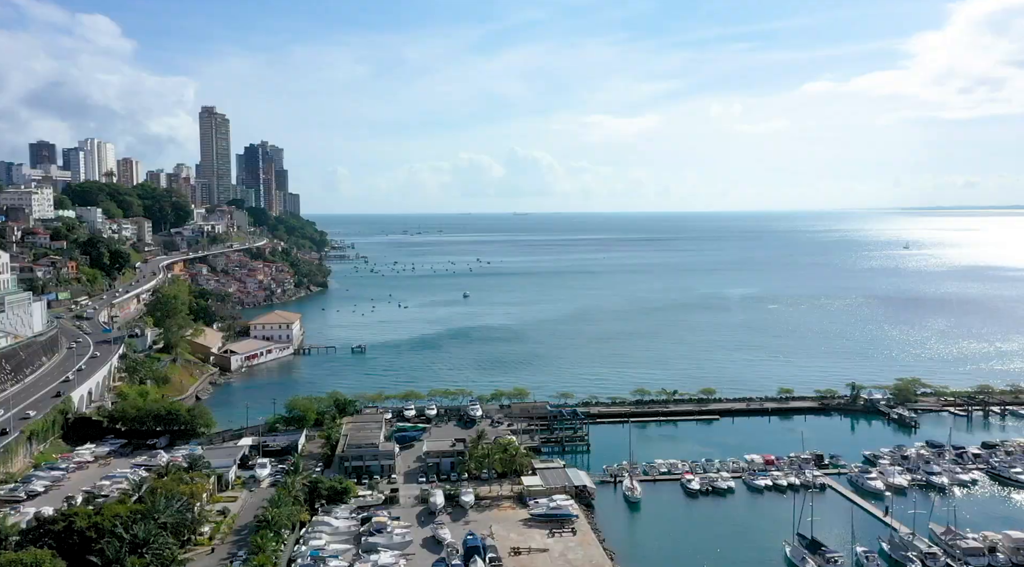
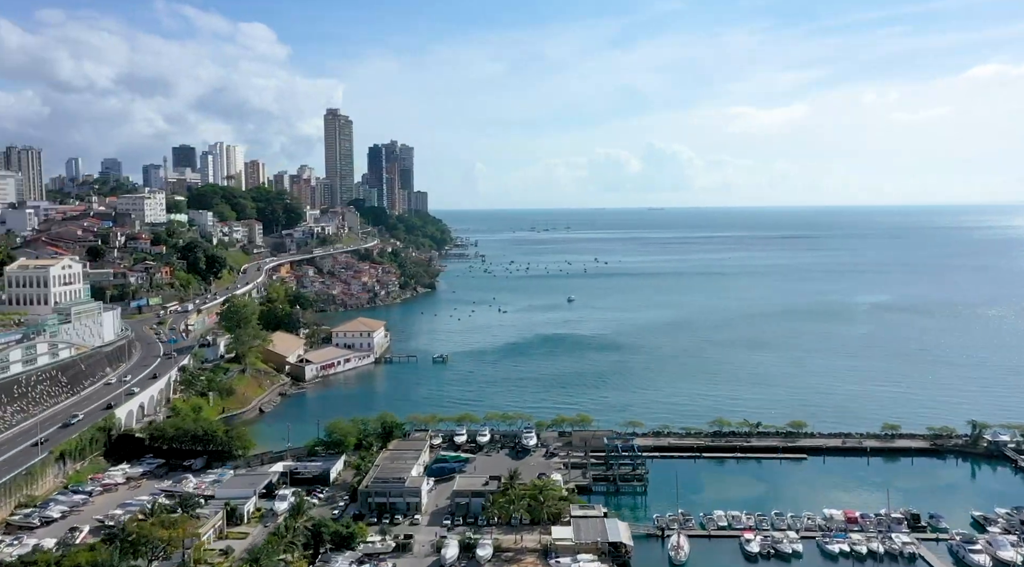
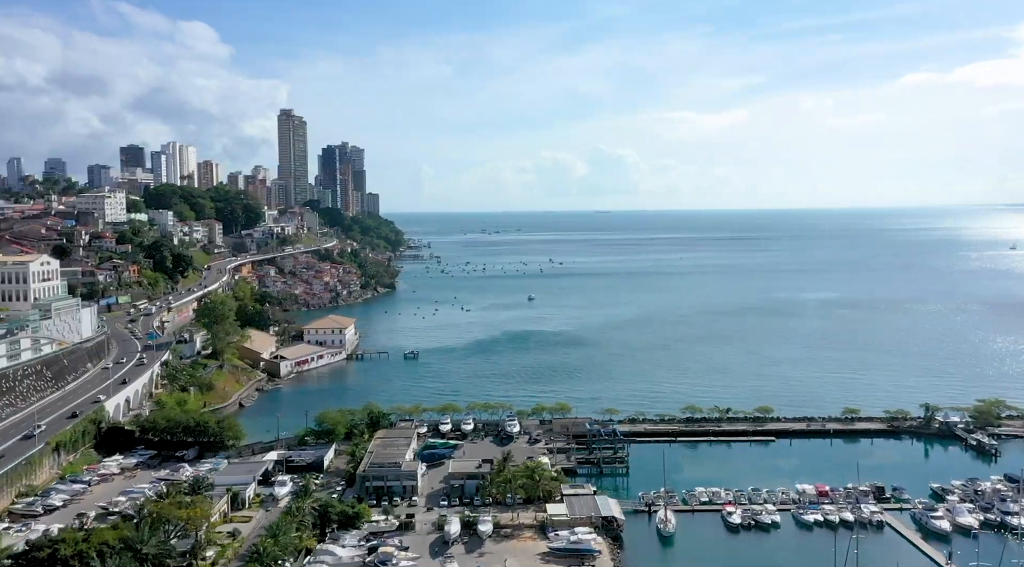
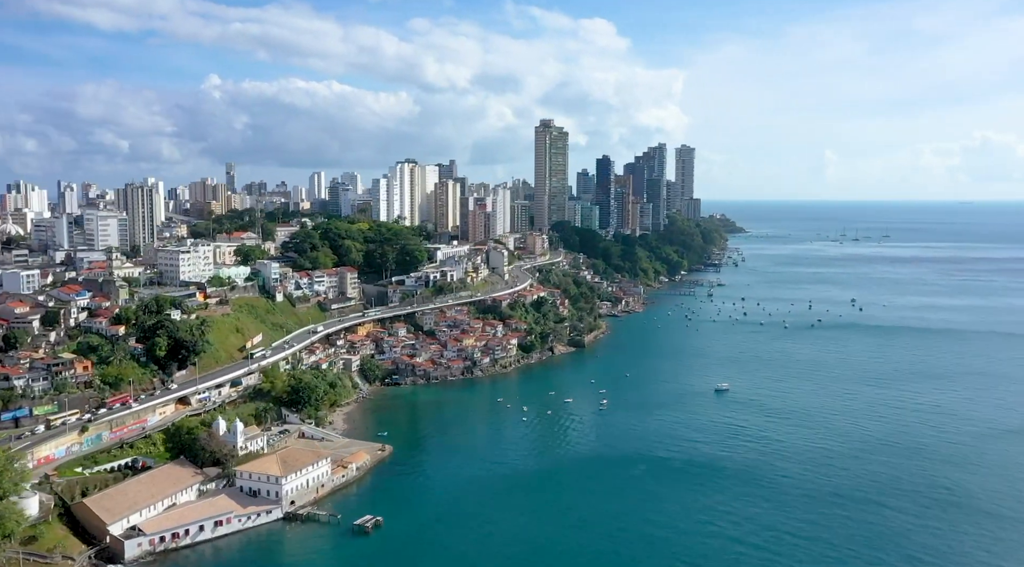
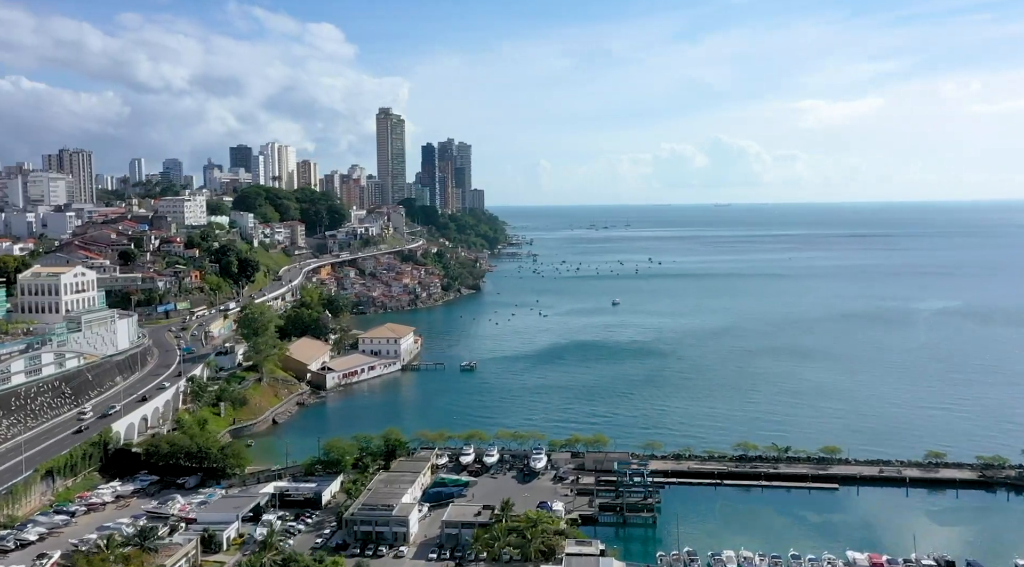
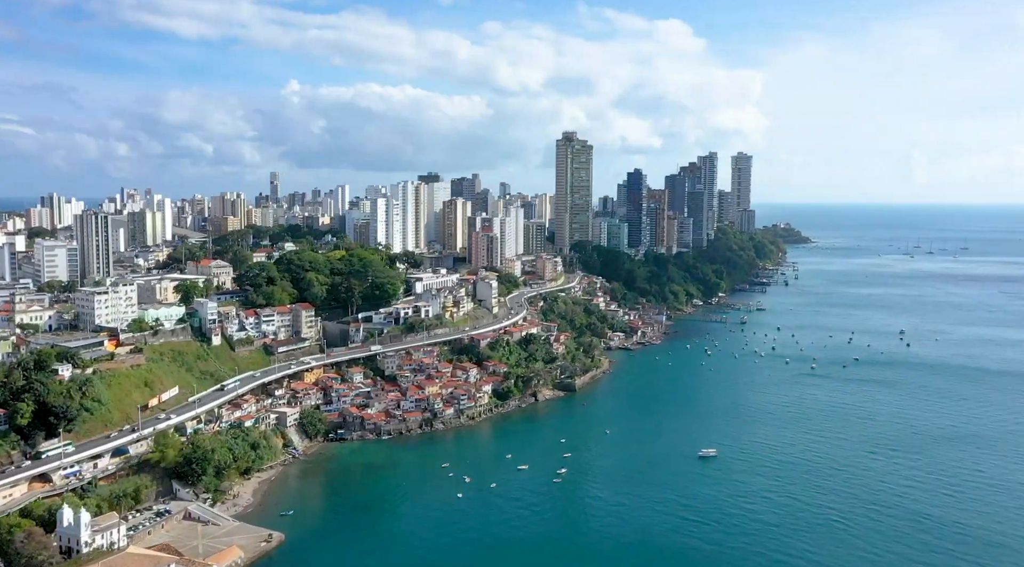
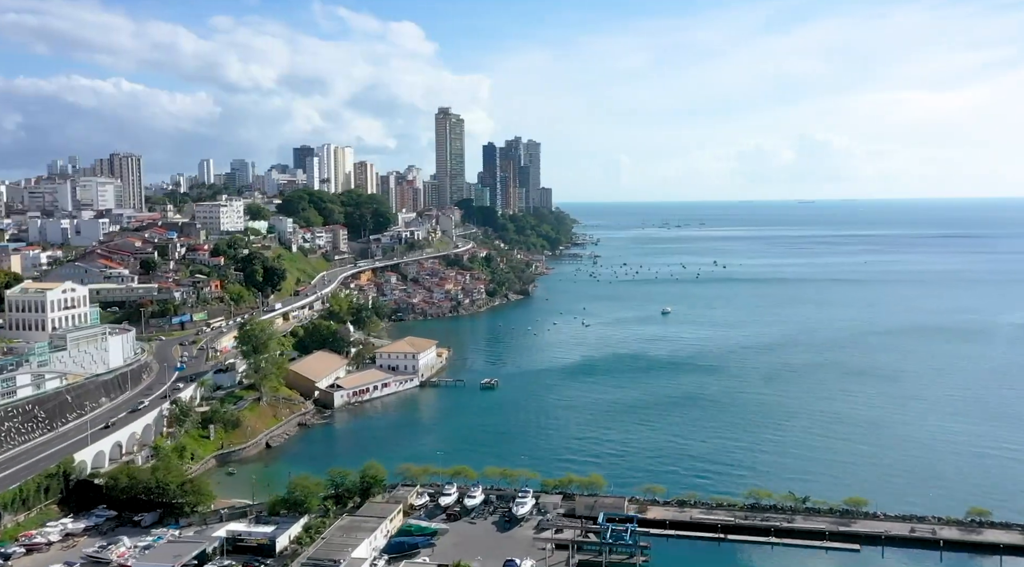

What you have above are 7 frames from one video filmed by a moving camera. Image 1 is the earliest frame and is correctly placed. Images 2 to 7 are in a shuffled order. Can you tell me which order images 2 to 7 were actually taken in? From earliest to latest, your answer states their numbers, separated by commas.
3, 2, 5, 7, 4, 6
